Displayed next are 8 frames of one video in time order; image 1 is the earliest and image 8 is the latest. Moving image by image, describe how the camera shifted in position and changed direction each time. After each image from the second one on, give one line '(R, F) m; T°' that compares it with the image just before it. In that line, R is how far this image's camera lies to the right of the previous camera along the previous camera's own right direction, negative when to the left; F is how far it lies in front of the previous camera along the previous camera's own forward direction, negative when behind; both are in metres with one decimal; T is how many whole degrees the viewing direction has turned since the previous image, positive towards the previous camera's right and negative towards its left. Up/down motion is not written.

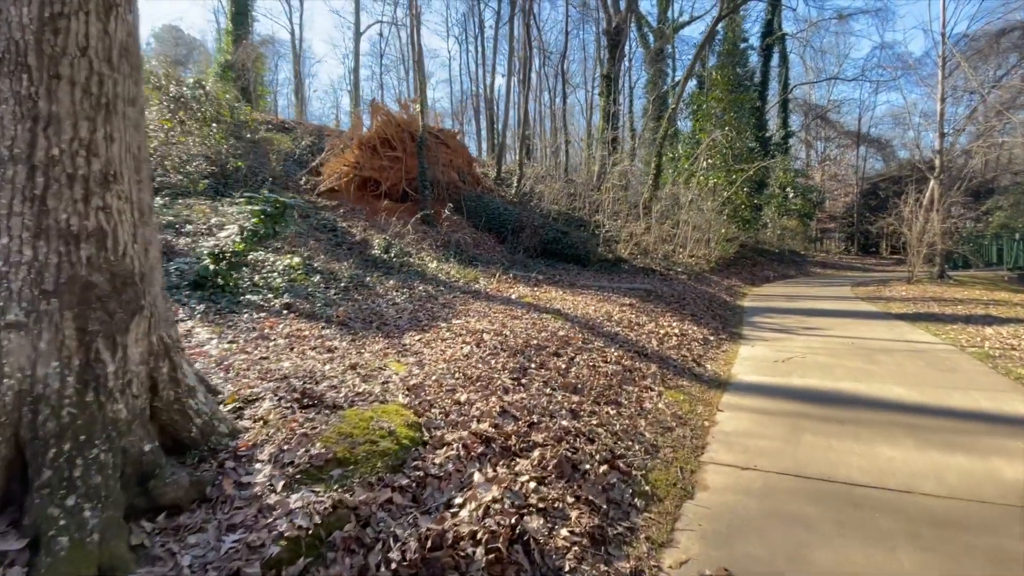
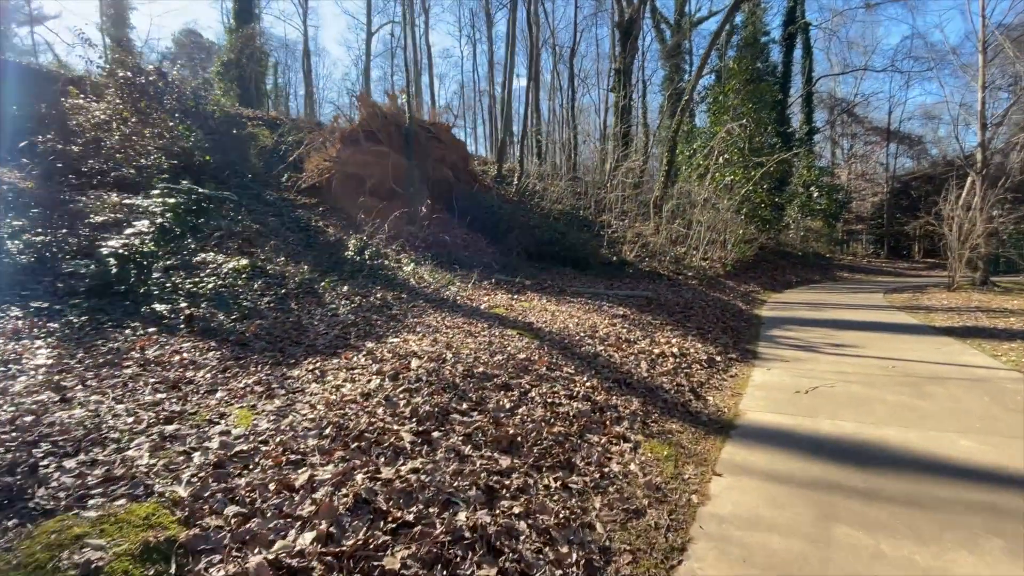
(+0.7, +1.3) m; -2°
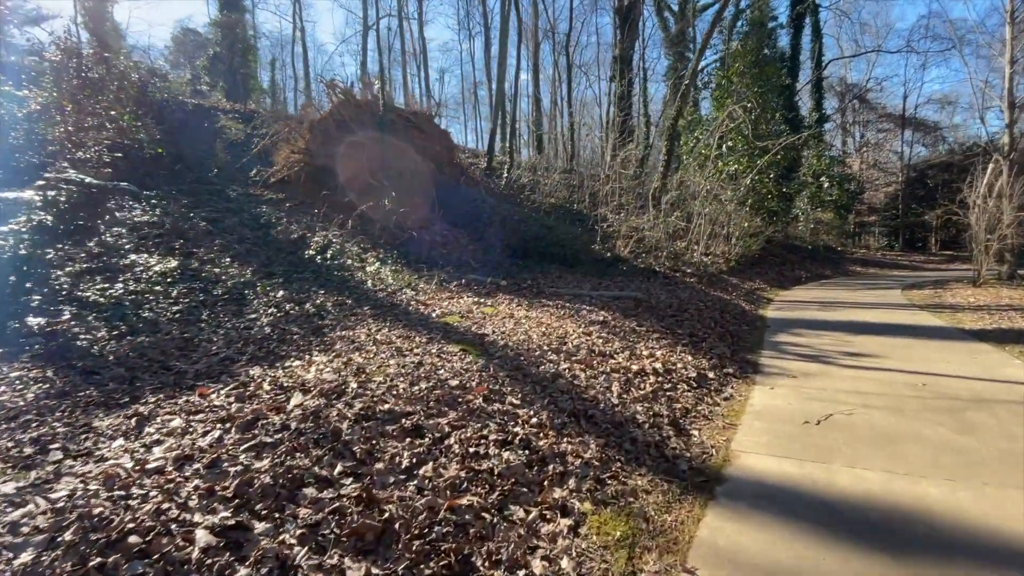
(+0.6, +1.1) m; -1°
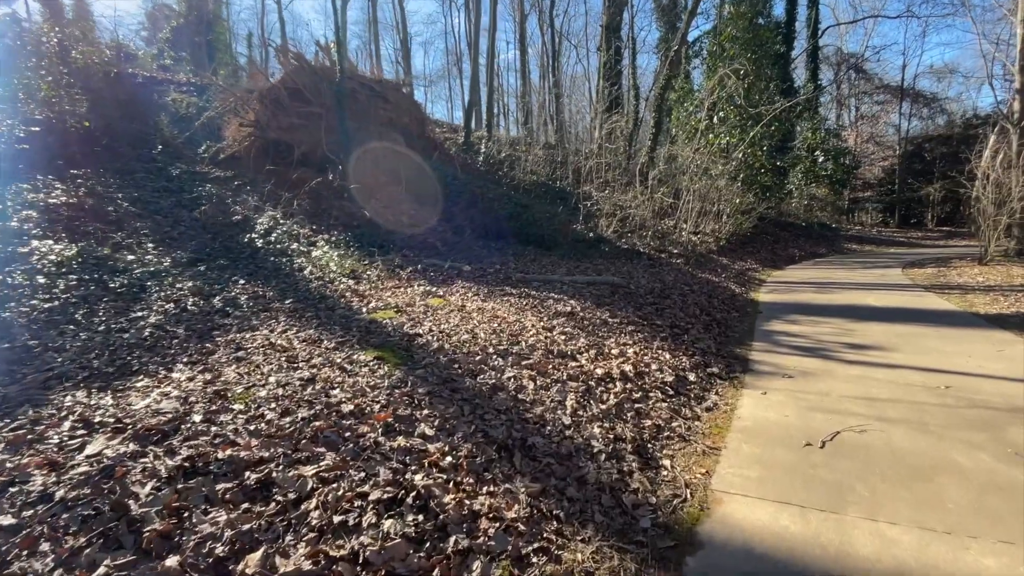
(+0.5, +1.0) m; +1°
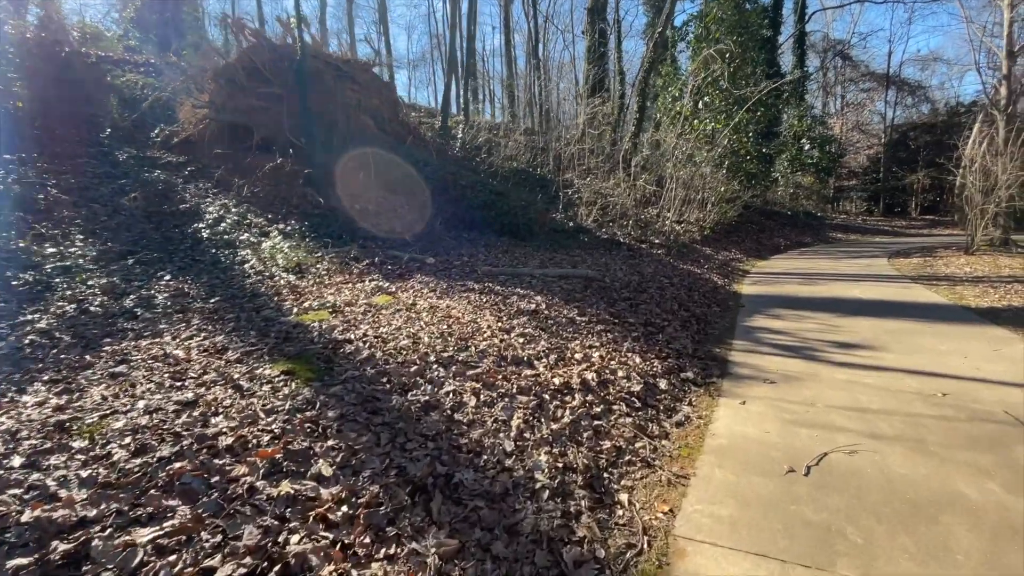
(+0.3, +0.6) m; +1°
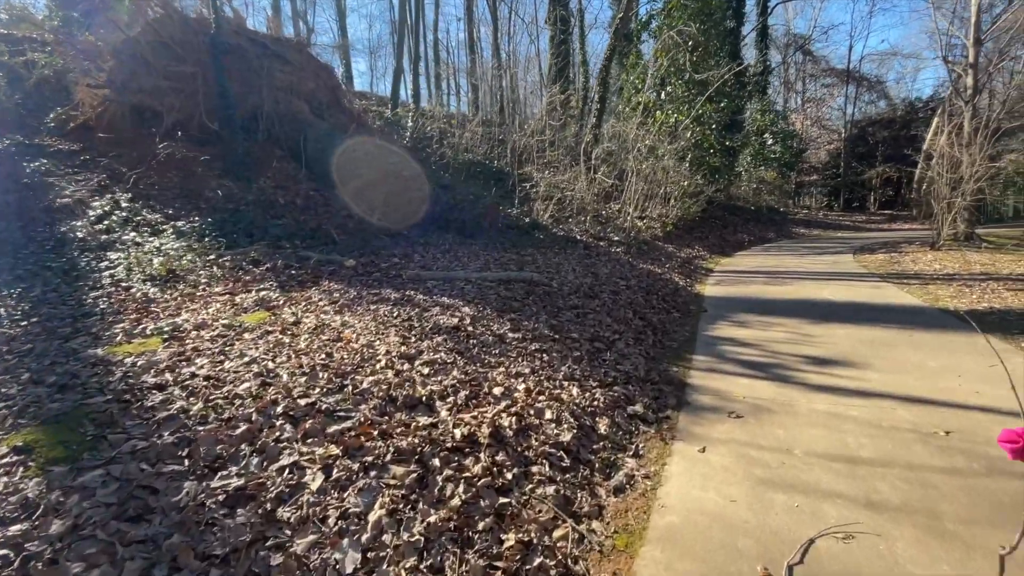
(+0.5, +1.0) m; +3°
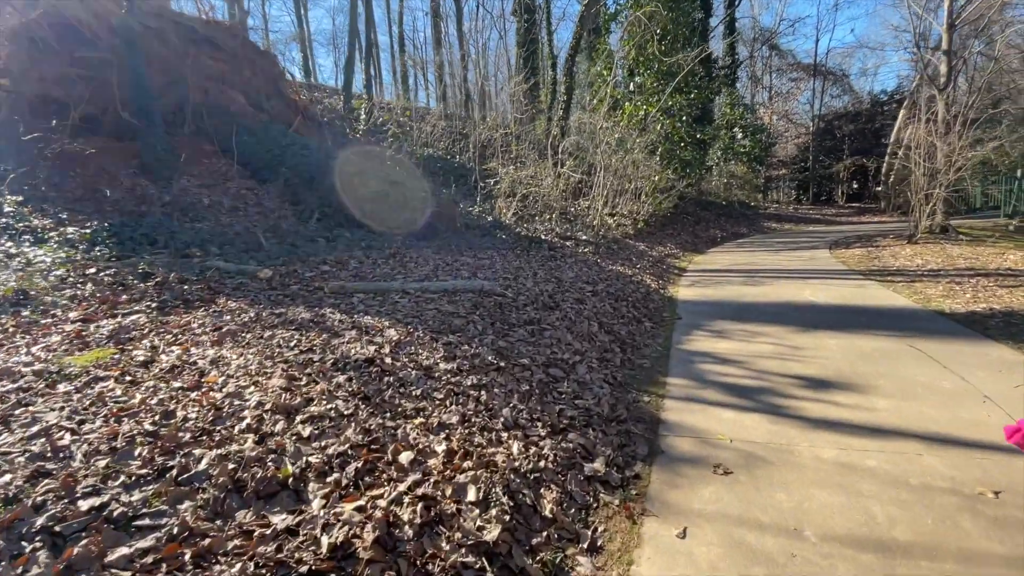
(+0.3, +0.9) m; +3°
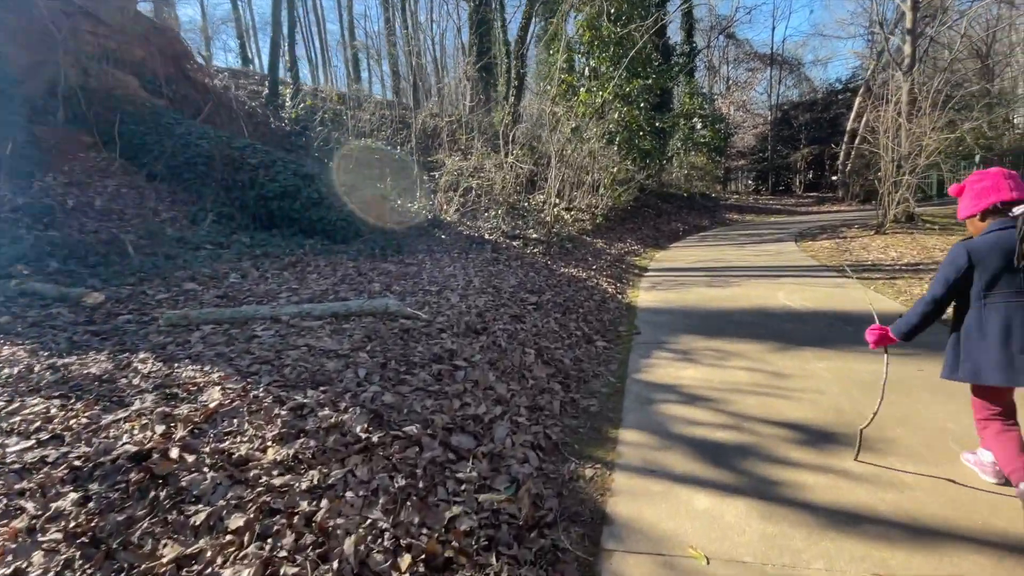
(+0.5, +1.2) m; +4°
